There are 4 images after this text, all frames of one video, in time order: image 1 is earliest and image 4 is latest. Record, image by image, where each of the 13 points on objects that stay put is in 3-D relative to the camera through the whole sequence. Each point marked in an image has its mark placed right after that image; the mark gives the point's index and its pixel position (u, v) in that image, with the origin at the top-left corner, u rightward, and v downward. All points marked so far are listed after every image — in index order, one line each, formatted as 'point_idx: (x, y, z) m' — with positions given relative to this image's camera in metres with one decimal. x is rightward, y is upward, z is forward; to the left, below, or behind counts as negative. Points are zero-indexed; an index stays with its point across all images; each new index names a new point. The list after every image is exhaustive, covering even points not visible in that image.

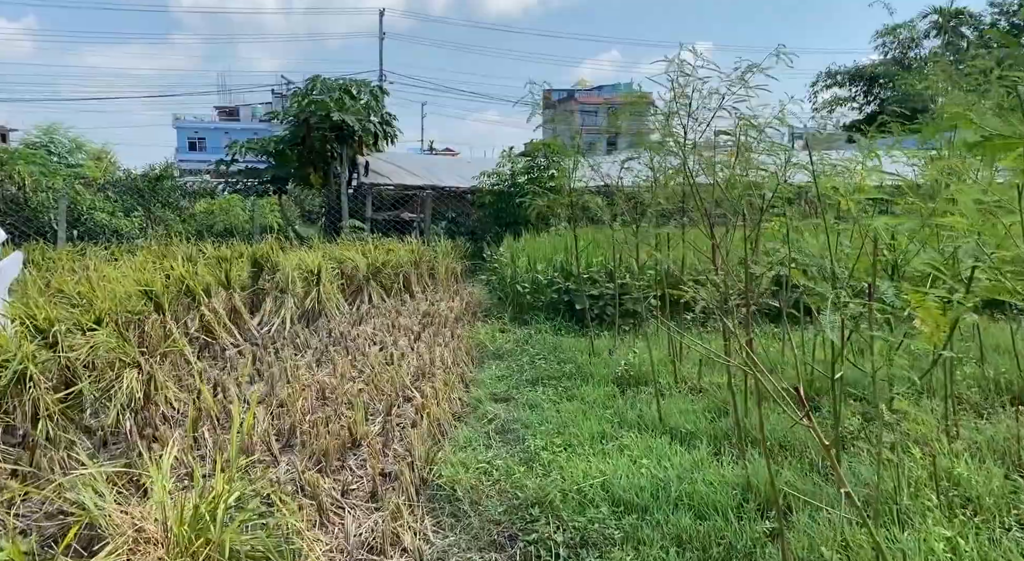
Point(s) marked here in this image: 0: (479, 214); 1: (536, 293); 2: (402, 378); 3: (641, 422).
0: (-0.4, +0.9, +10.8) m
1: (+0.2, -0.1, +6.2) m
2: (-0.6, -0.6, +4.5) m
3: (+0.6, -0.6, +3.6) m
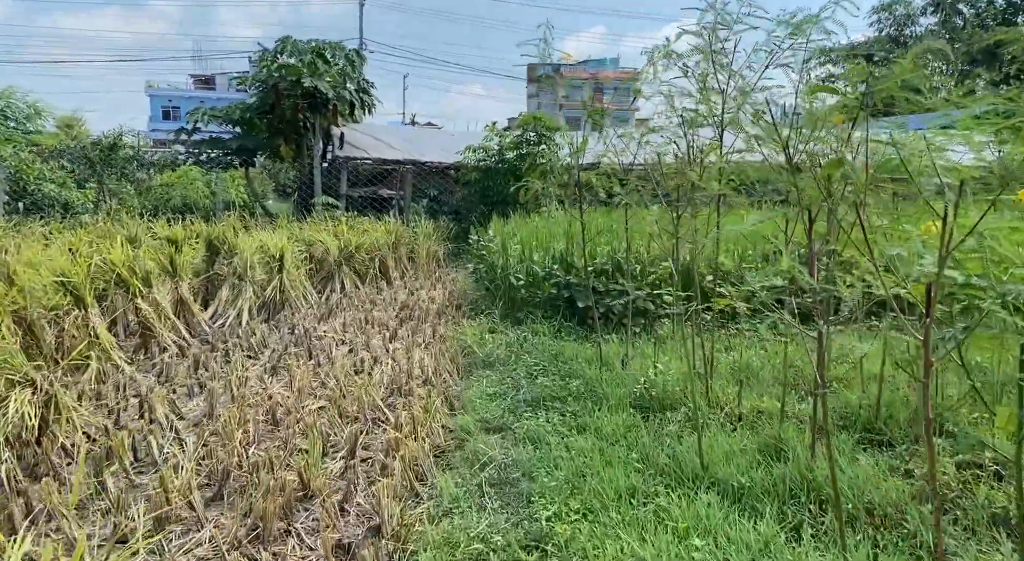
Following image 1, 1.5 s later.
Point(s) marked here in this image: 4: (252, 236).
0: (-0.6, +1.1, +10.0) m
1: (+0.1, 0.0, +5.4) m
2: (-0.6, -0.5, +3.7) m
3: (+0.6, -0.7, +2.8) m
4: (-2.1, +0.4, +6.6) m
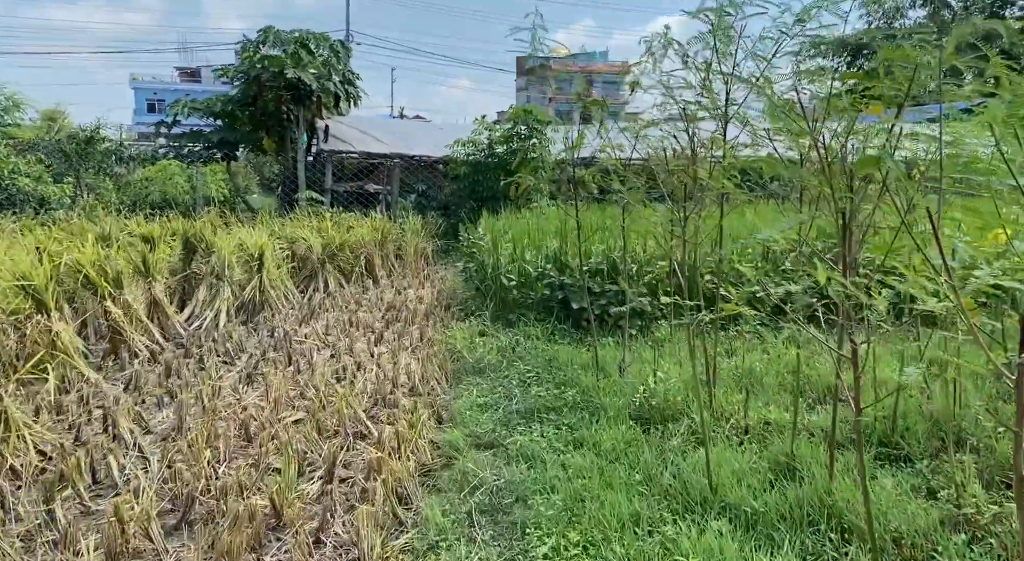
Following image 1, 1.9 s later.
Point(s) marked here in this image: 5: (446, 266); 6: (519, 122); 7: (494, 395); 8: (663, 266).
0: (-0.7, +1.1, +9.7) m
1: (+0.1, 0.0, +5.1) m
2: (-0.7, -0.5, +3.5) m
3: (+0.6, -0.7, +2.6) m
4: (-2.2, +0.4, +6.3) m
5: (-0.7, +0.1, +8.3) m
6: (+0.1, +1.8, +9.0) m
7: (-0.1, -0.5, +3.7) m
8: (+0.9, +0.1, +4.8) m
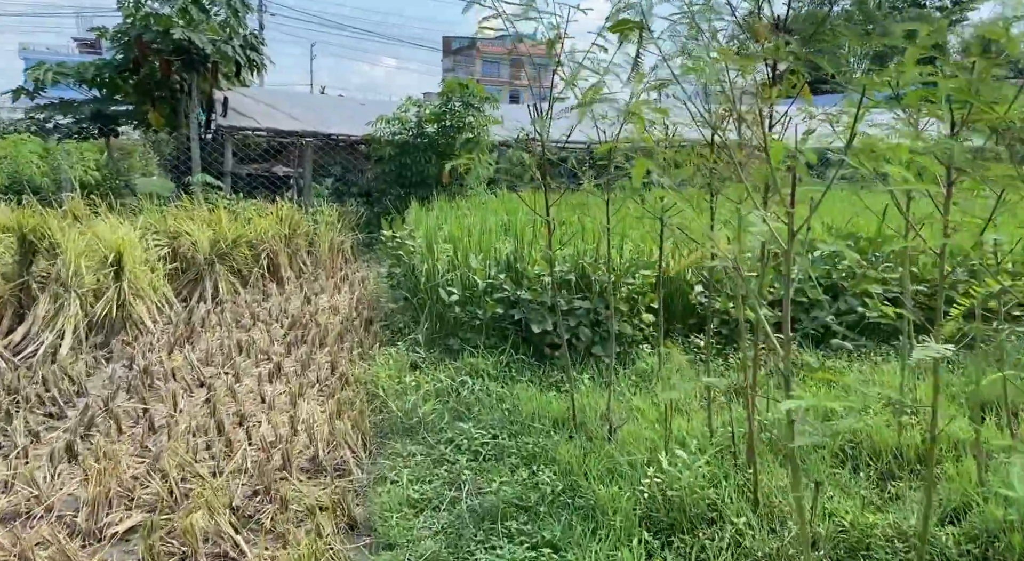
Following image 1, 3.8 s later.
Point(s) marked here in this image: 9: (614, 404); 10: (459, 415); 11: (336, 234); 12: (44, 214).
0: (-1.4, +1.1, +8.4) m
1: (-0.2, -0.1, +4.0) m
2: (-0.8, -0.6, +2.2) m
3: (+0.5, -0.8, +1.5) m
4: (-2.6, +0.3, +4.9) m
5: (-1.3, +0.1, +7.0) m
6: (-0.6, +1.8, +7.8) m
7: (-0.2, -0.6, +2.5) m
8: (+0.6, 0.0, +3.7) m
9: (+0.4, -0.5, +3.1) m
10: (-0.2, -0.5, +3.1) m
11: (-1.5, +0.4, +6.9) m
12: (-3.0, +0.4, +5.2) m
